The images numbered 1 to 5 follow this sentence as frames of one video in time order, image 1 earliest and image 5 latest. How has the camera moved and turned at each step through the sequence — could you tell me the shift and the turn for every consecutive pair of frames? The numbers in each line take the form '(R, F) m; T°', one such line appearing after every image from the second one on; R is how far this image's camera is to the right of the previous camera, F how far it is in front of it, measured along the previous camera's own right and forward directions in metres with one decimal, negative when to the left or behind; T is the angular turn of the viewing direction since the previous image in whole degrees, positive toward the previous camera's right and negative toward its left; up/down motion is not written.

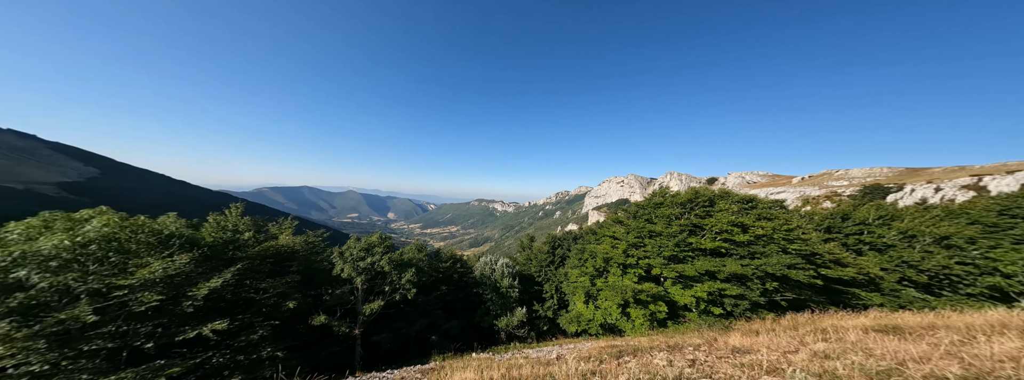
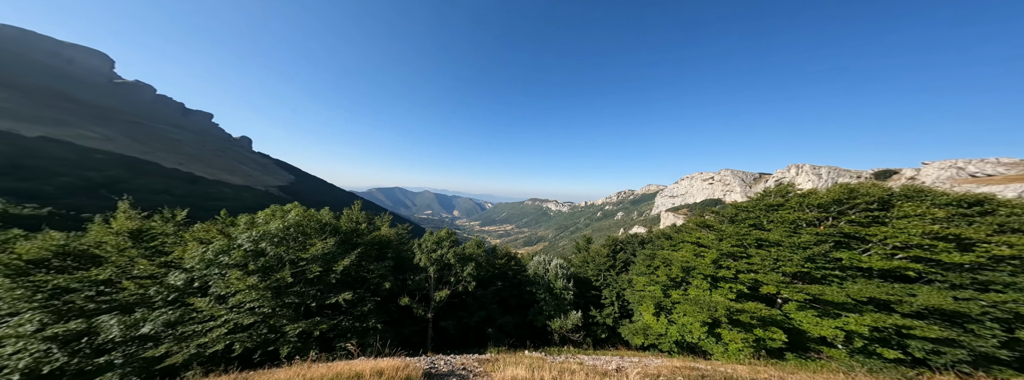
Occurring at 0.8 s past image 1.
(-1.0, -0.4) m; -17°
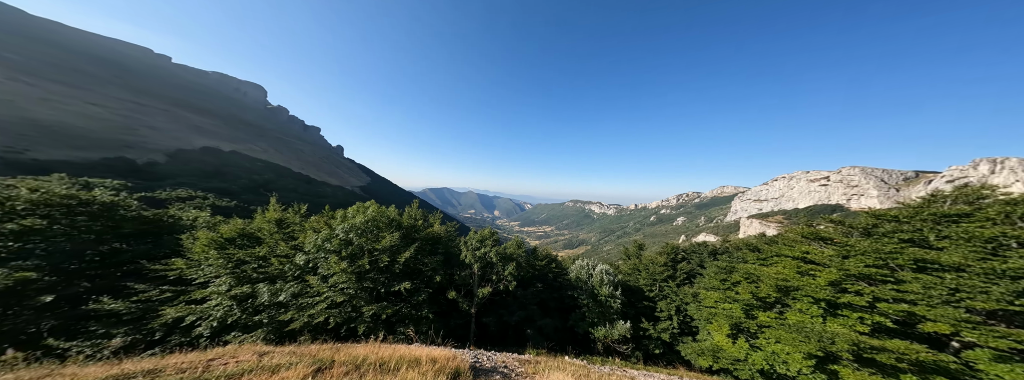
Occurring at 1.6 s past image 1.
(-1.4, -0.1) m; -12°
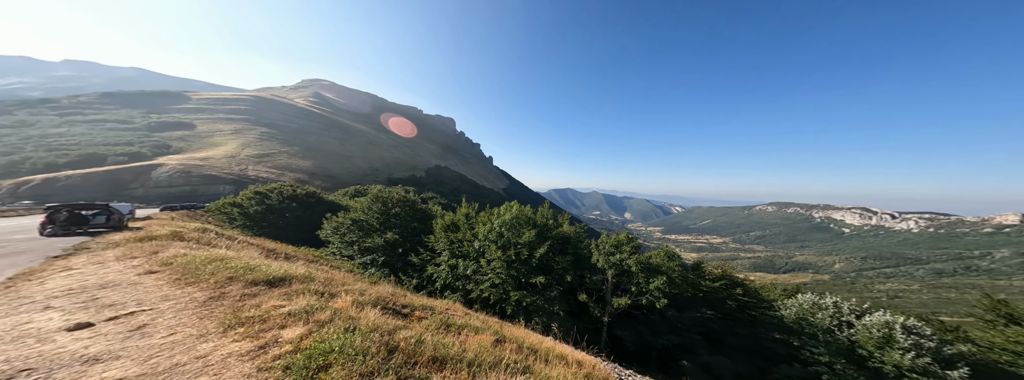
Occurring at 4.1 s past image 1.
(-3.6, -1.0) m; -33°
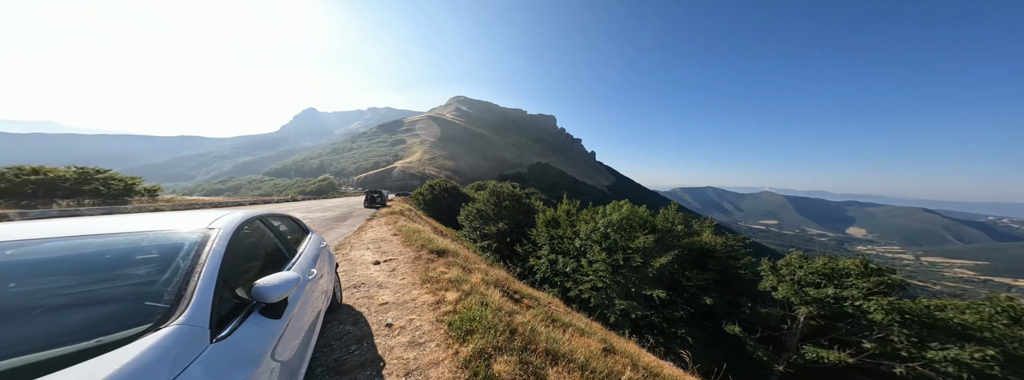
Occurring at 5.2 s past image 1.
(-6.9, -4.5) m; -29°
